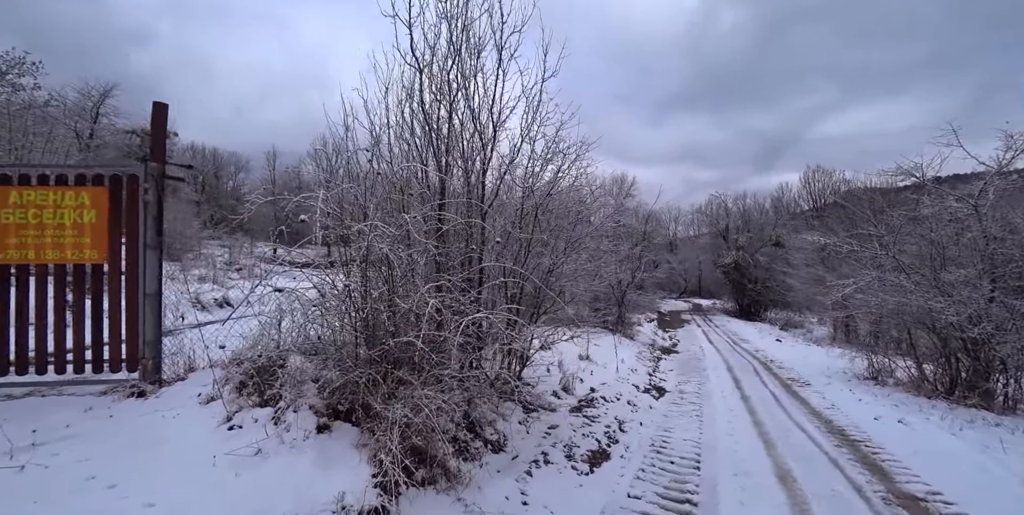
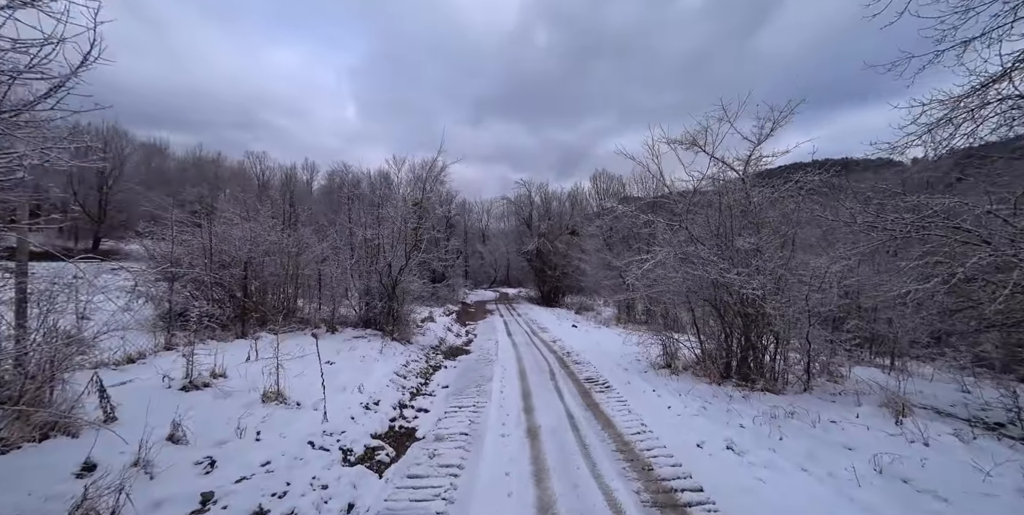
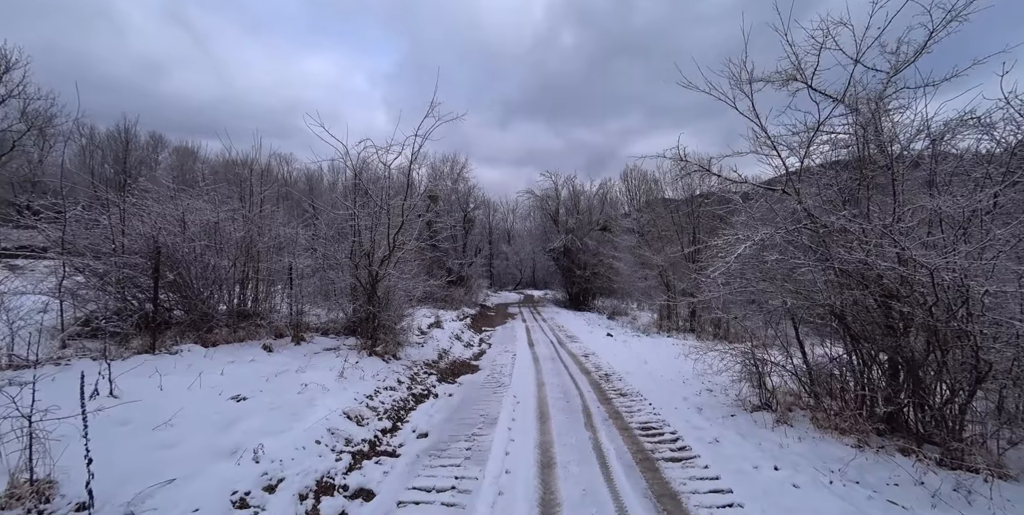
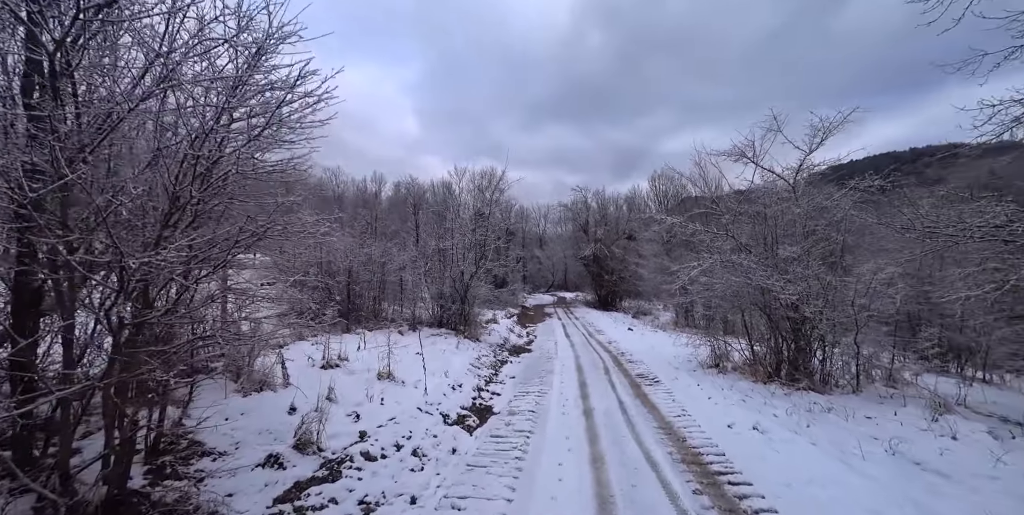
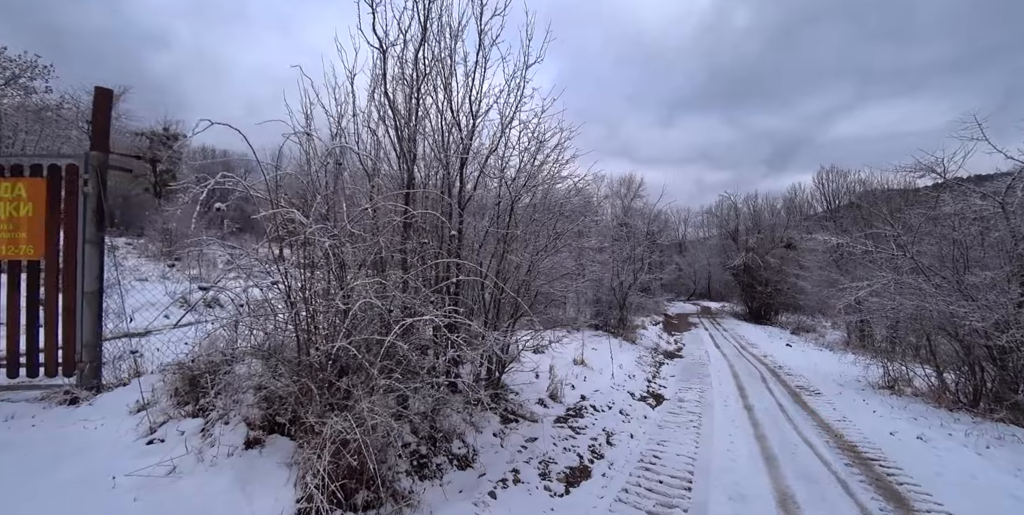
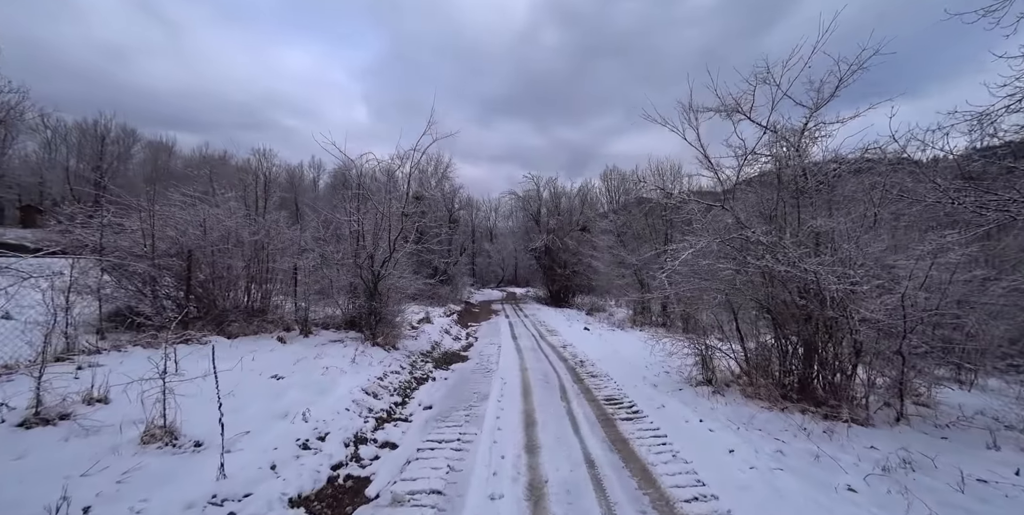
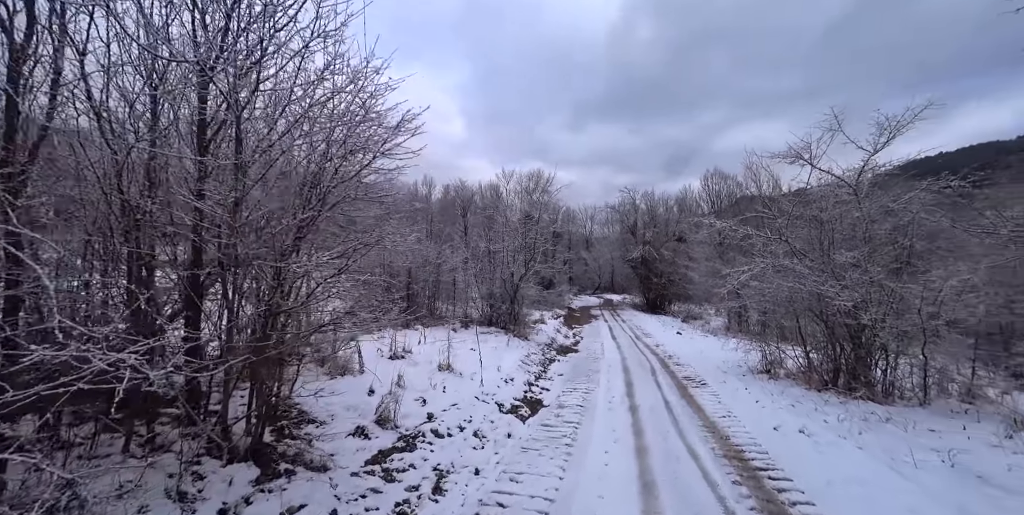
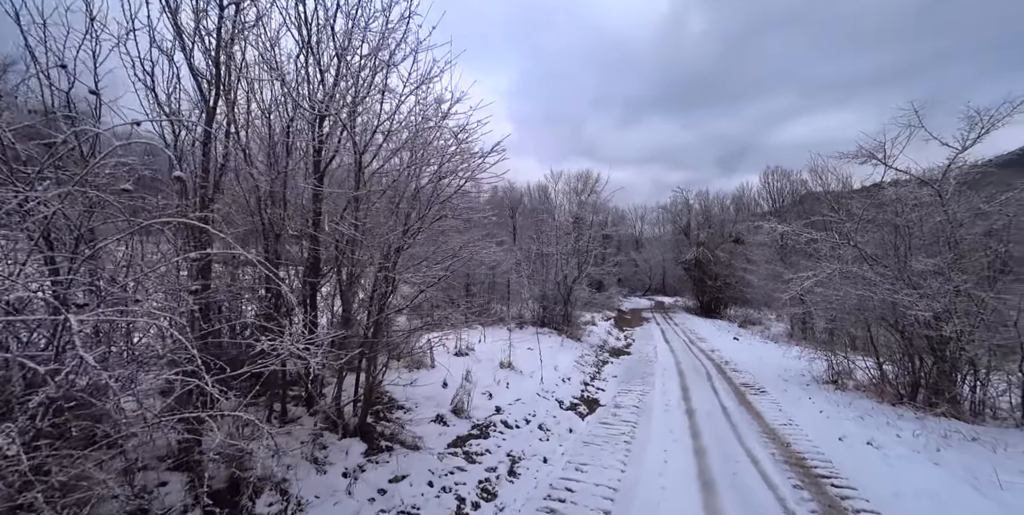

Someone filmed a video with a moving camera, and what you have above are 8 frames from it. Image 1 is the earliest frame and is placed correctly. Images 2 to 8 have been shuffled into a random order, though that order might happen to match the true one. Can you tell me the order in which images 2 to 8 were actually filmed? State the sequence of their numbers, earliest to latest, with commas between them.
5, 8, 7, 4, 2, 6, 3
